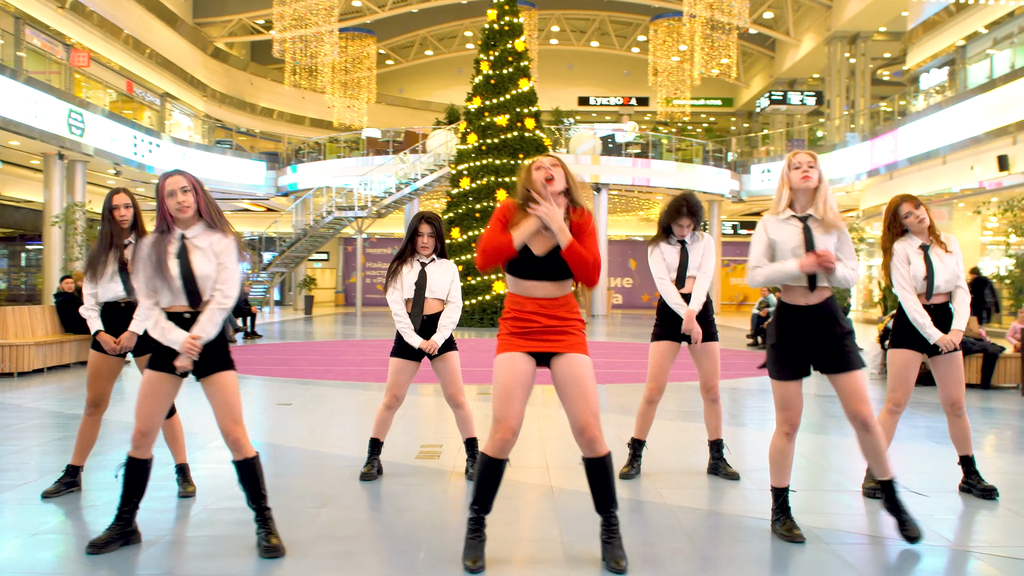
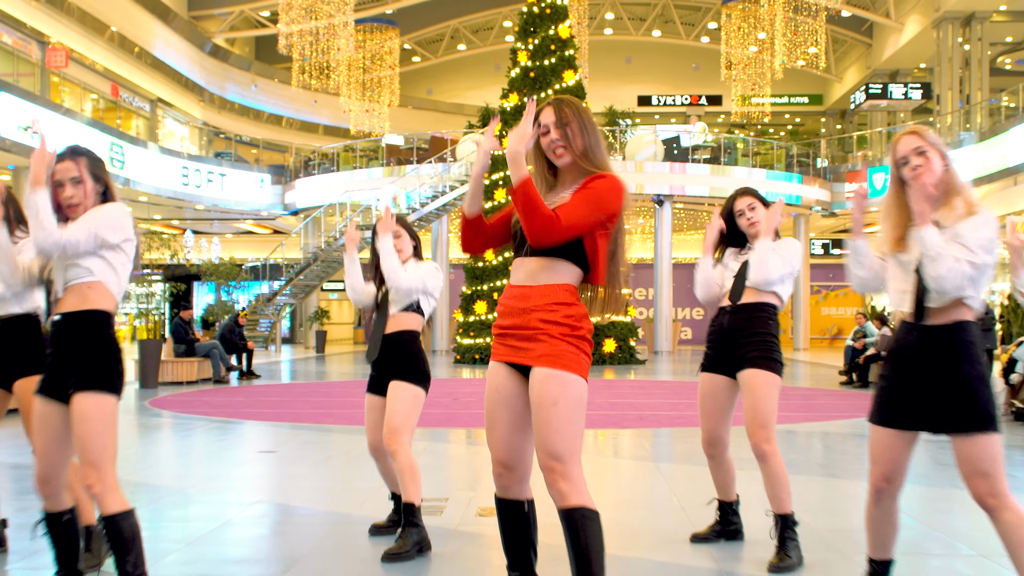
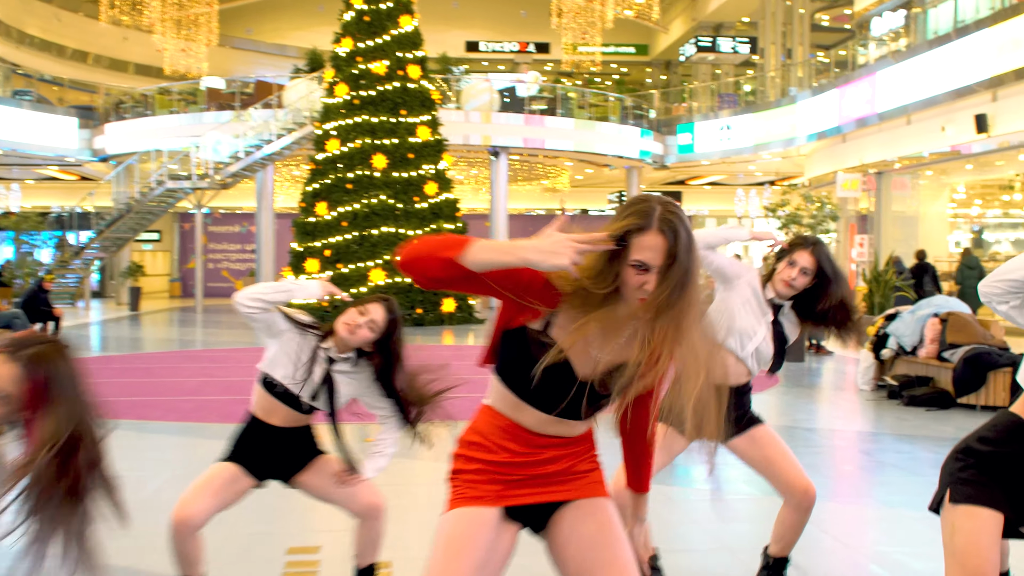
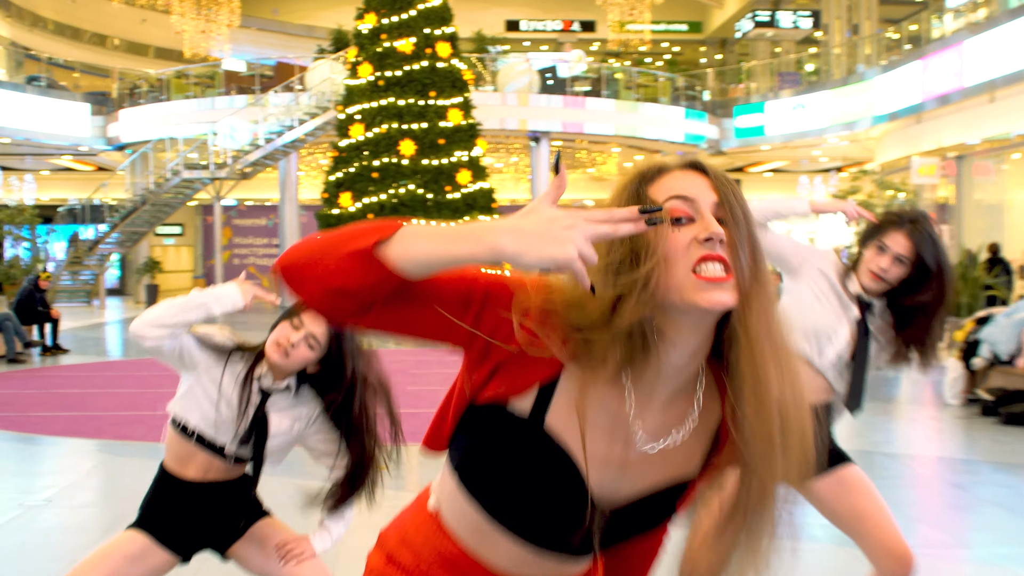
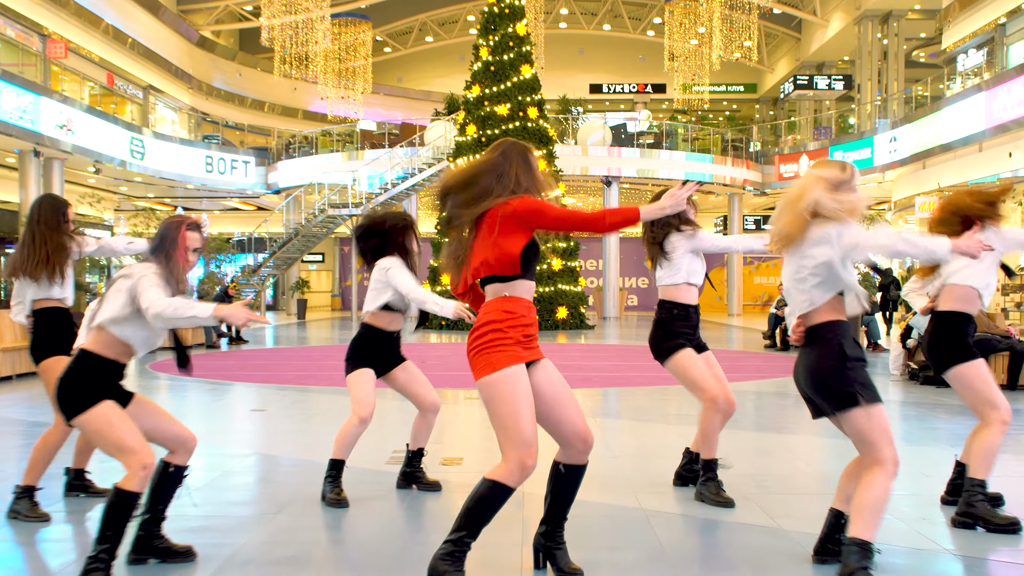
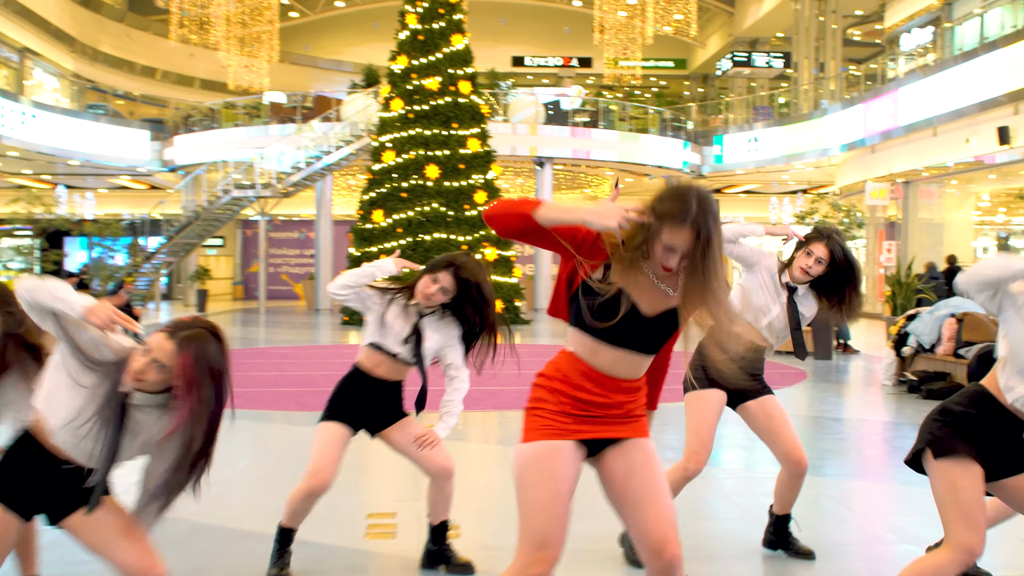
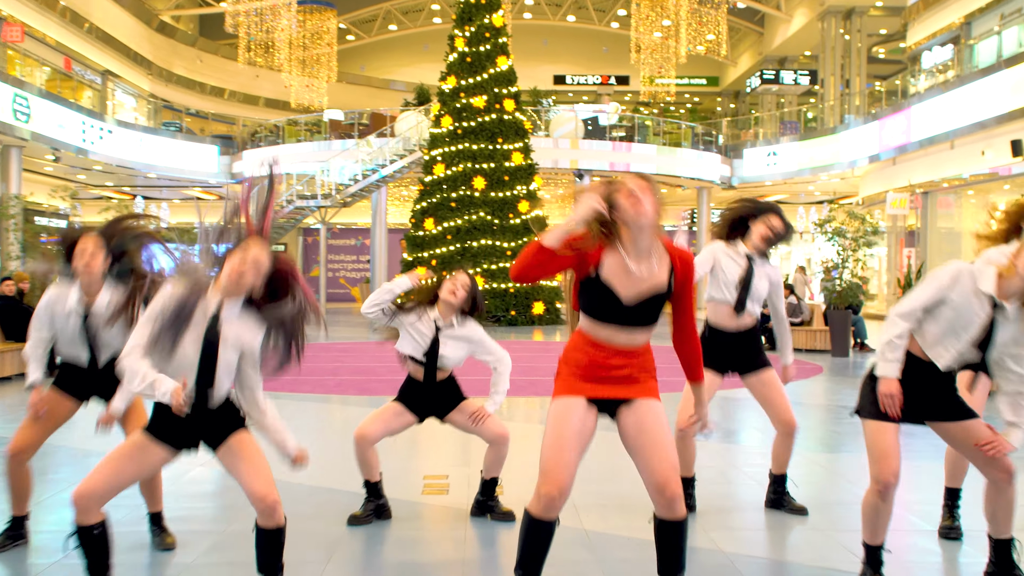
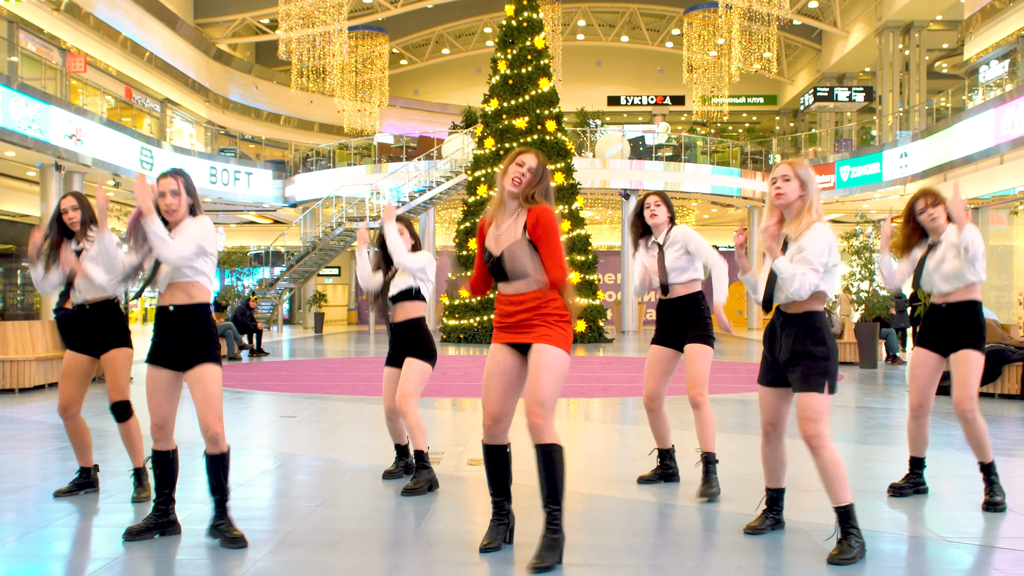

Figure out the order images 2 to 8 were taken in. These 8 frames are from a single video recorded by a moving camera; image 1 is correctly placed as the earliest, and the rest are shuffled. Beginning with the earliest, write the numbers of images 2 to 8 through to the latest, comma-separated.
7, 6, 3, 4, 2, 8, 5
